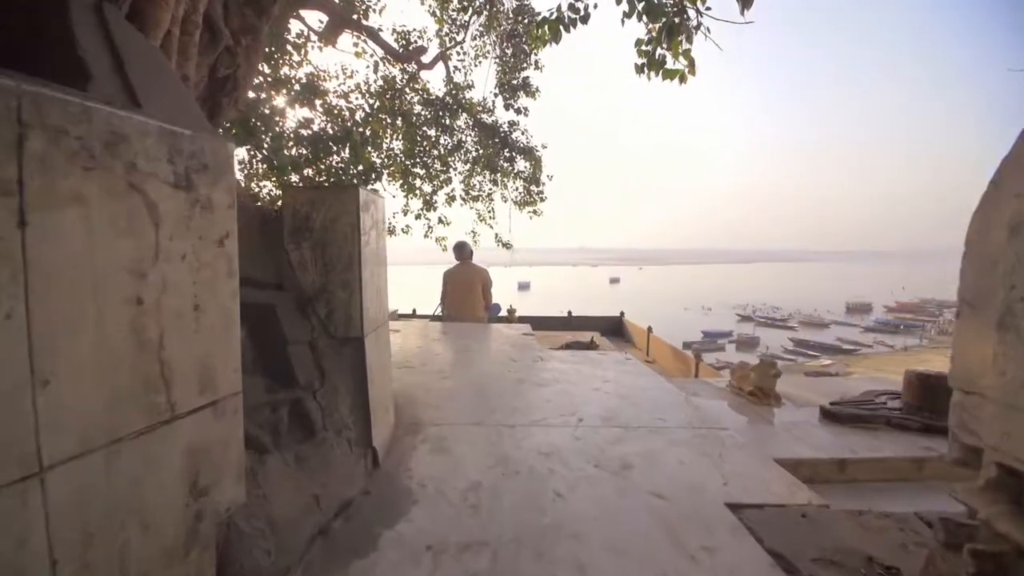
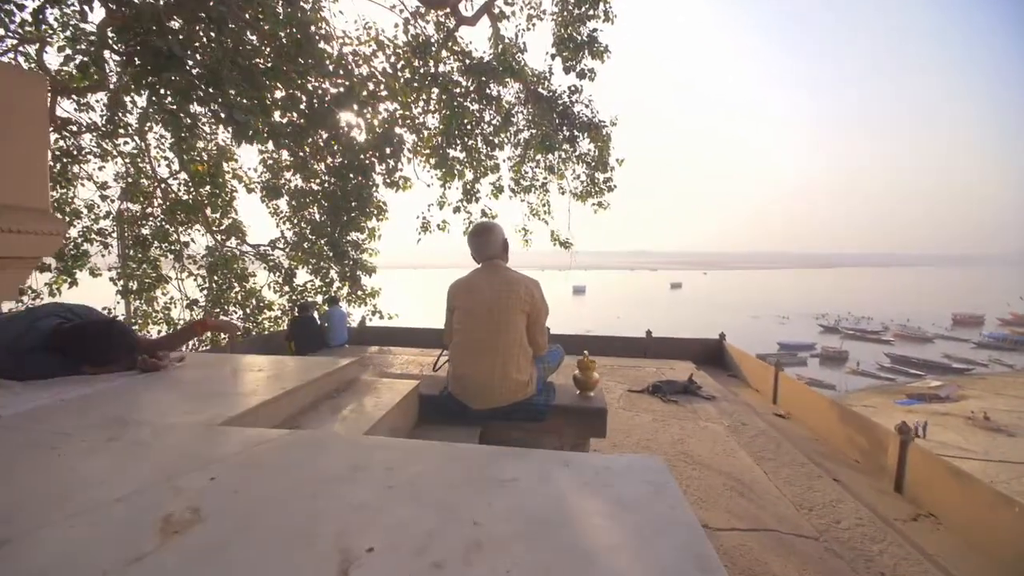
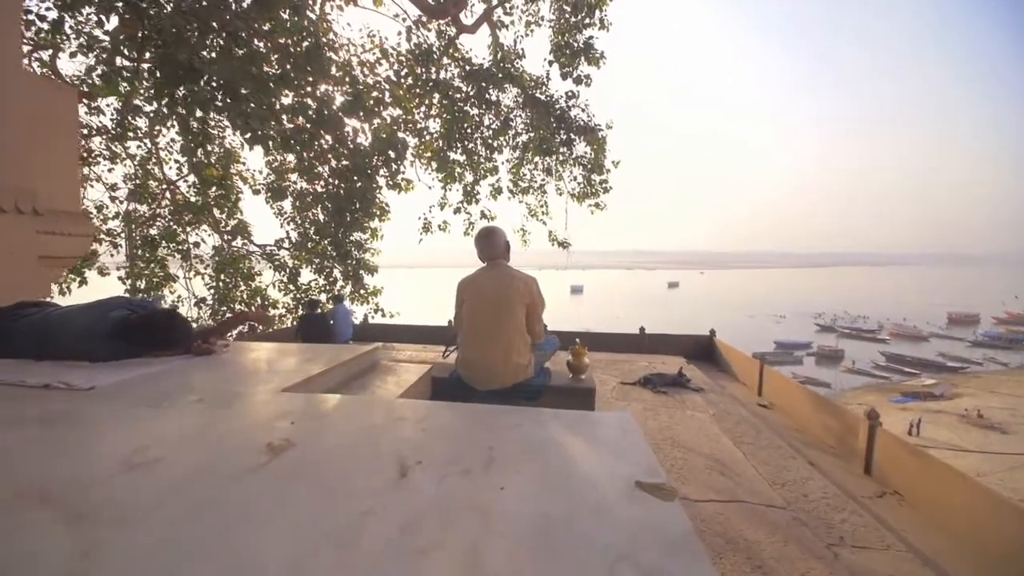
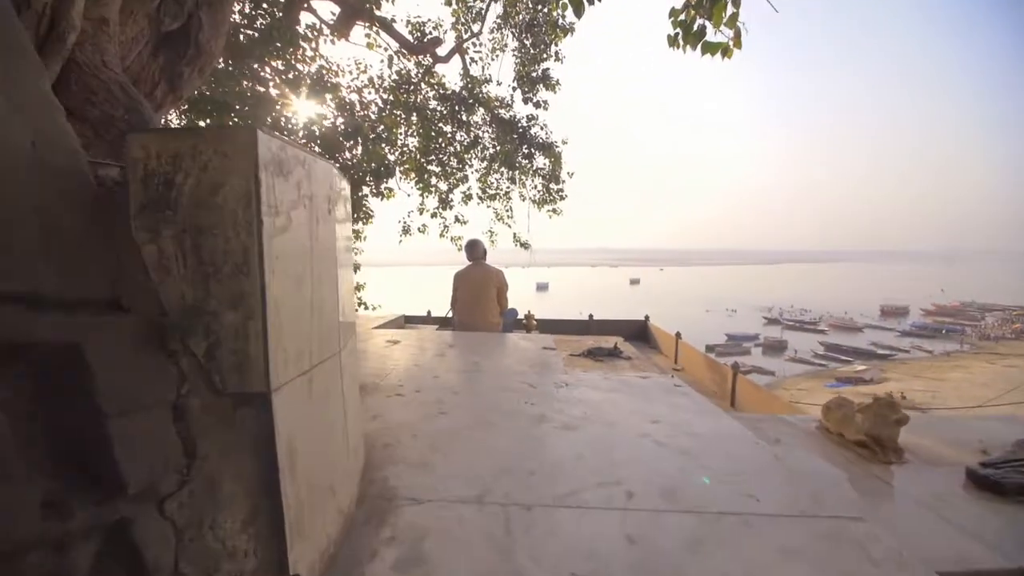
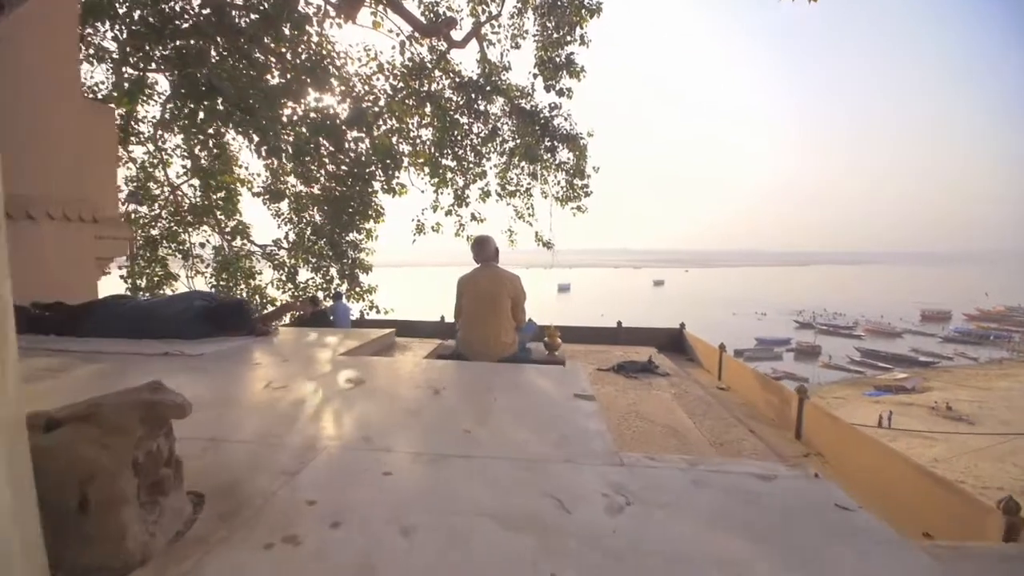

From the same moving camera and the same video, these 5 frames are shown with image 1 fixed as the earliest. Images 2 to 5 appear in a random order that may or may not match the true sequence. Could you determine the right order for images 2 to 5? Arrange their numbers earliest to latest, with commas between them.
4, 5, 3, 2
